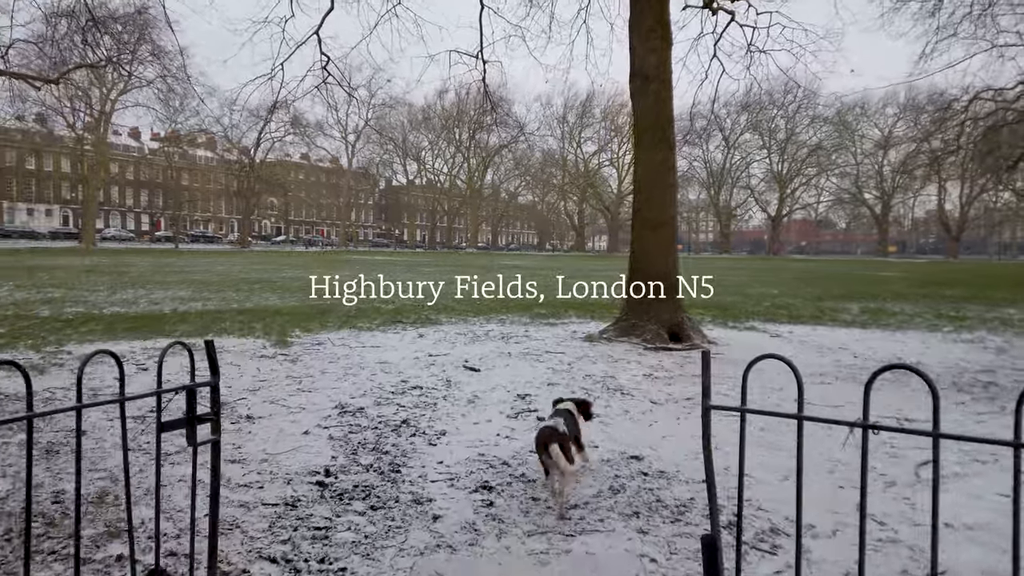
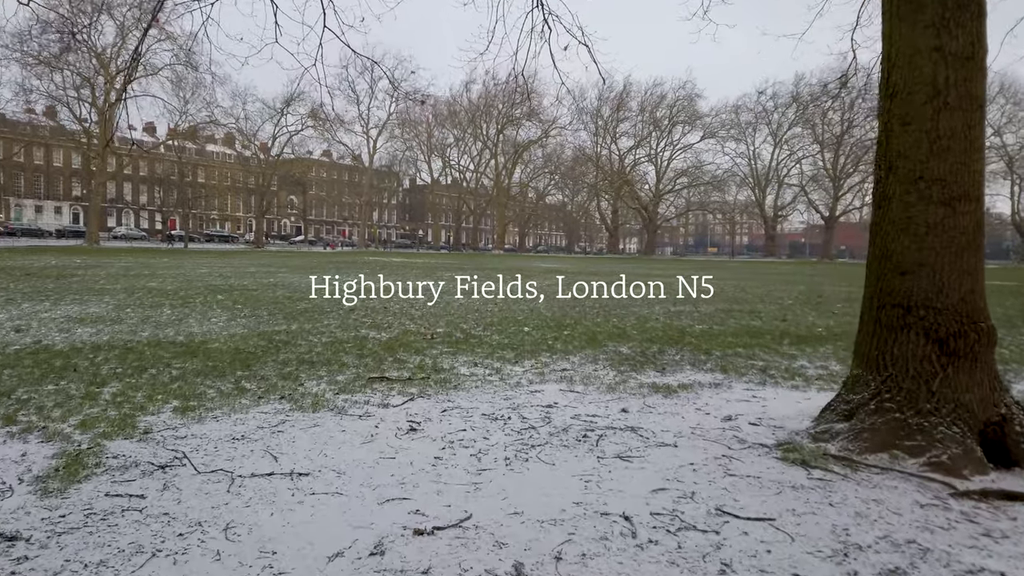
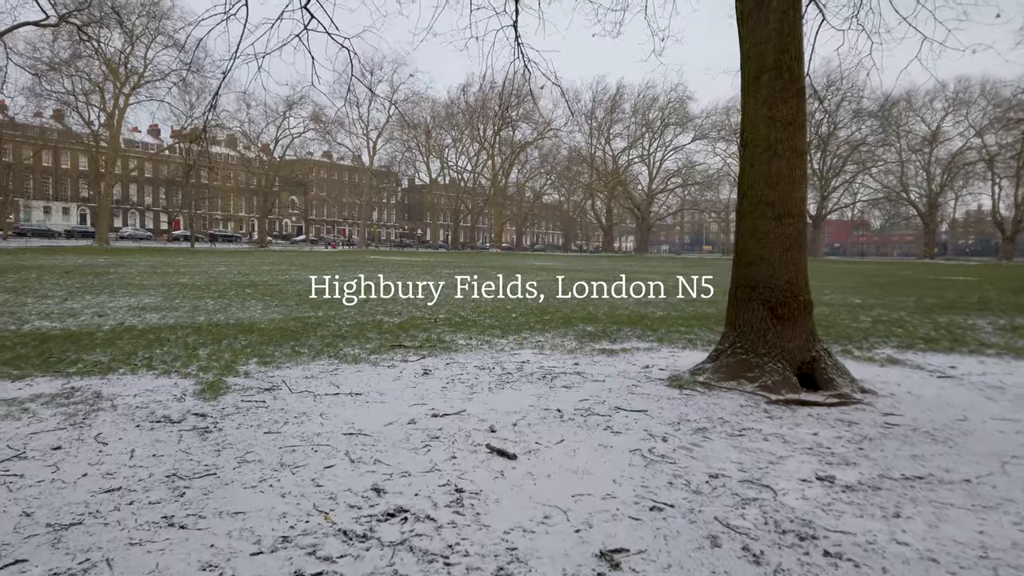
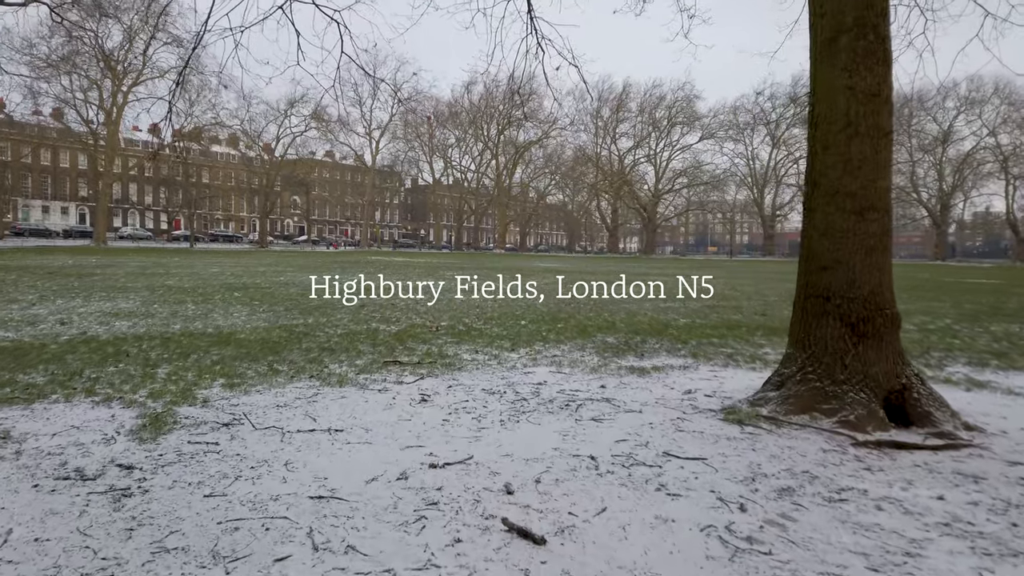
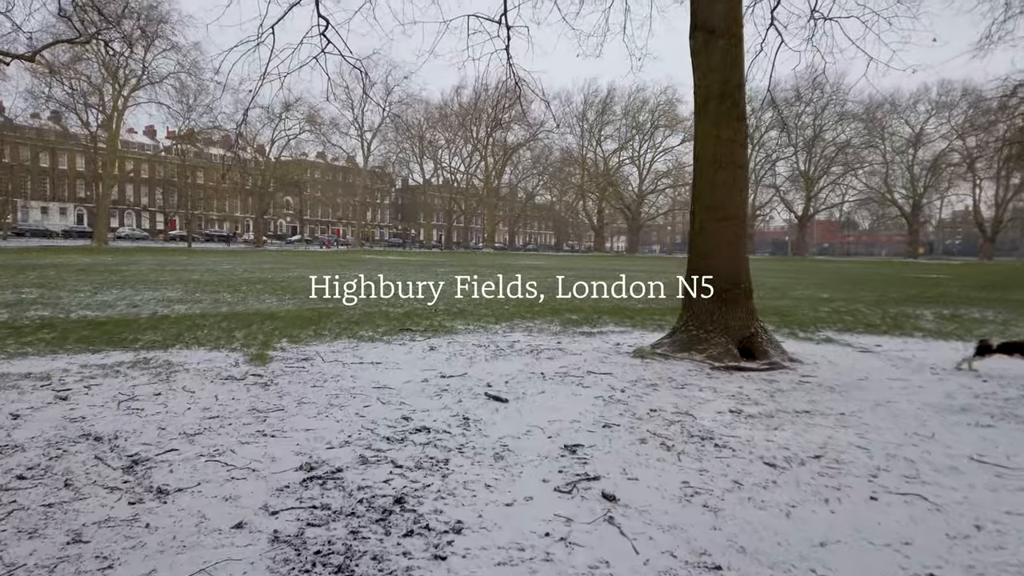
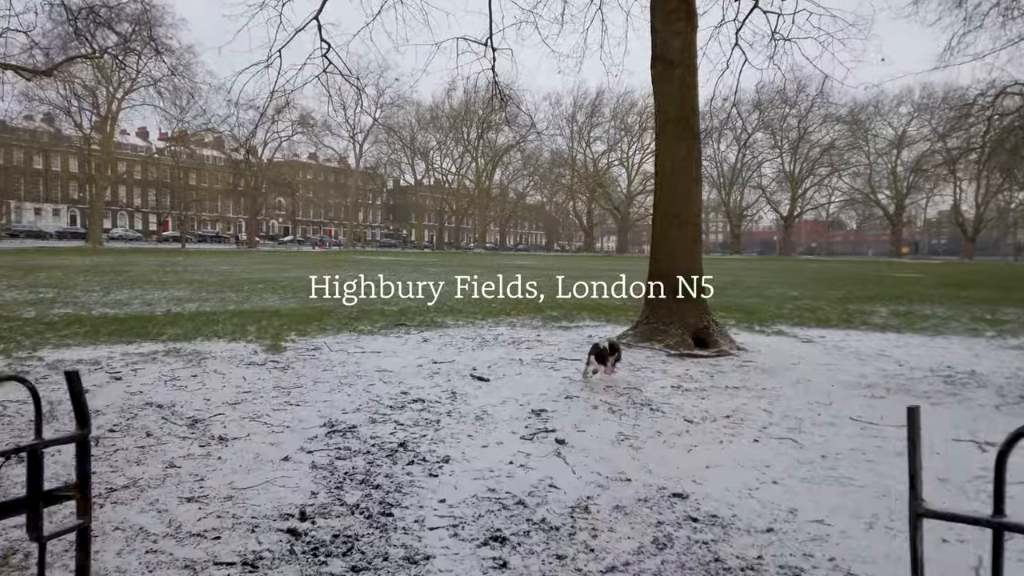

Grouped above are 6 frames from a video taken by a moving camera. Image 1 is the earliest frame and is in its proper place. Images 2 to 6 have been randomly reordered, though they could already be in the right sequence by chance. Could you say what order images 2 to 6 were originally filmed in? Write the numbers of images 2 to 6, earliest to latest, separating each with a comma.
6, 5, 3, 4, 2
